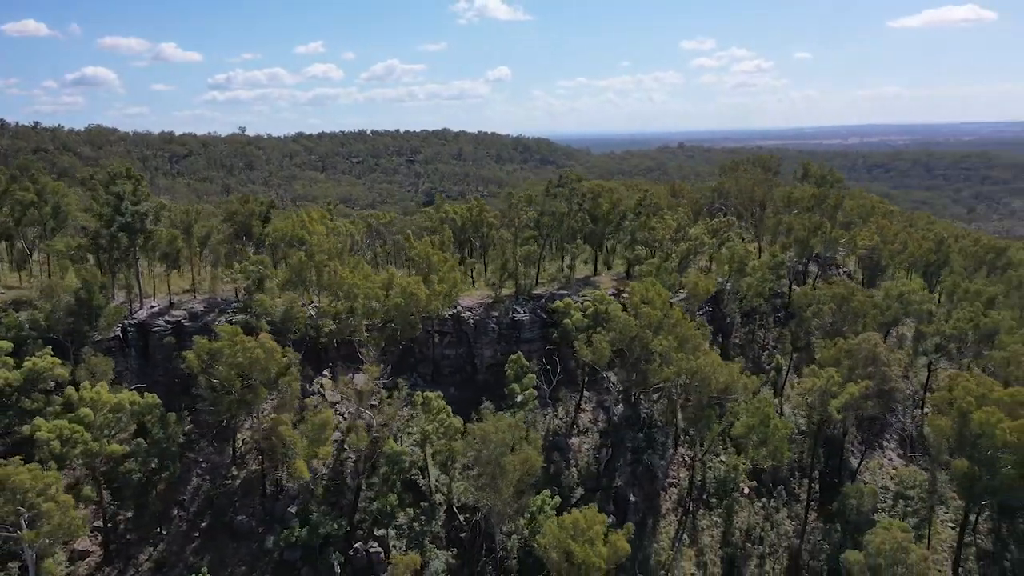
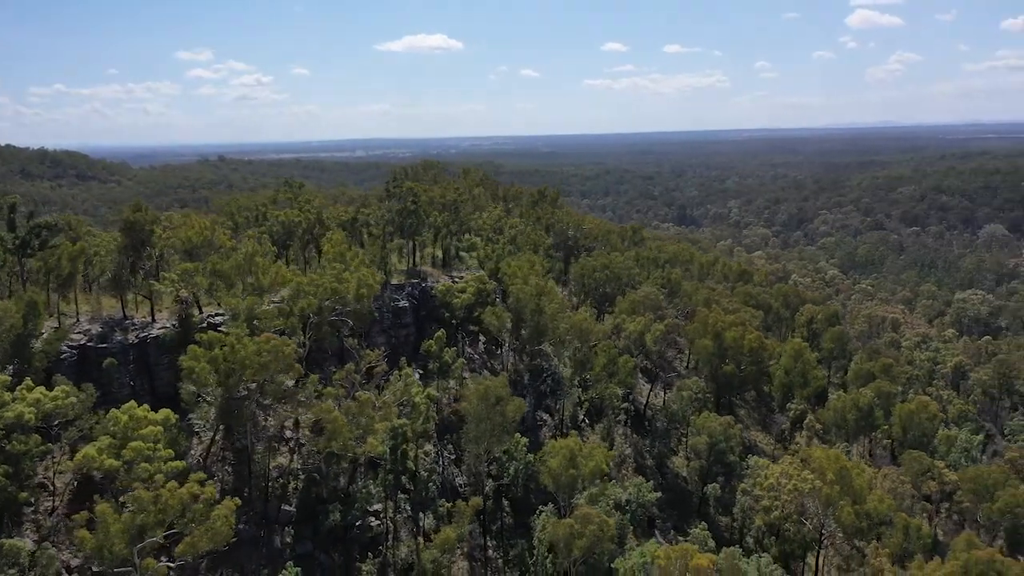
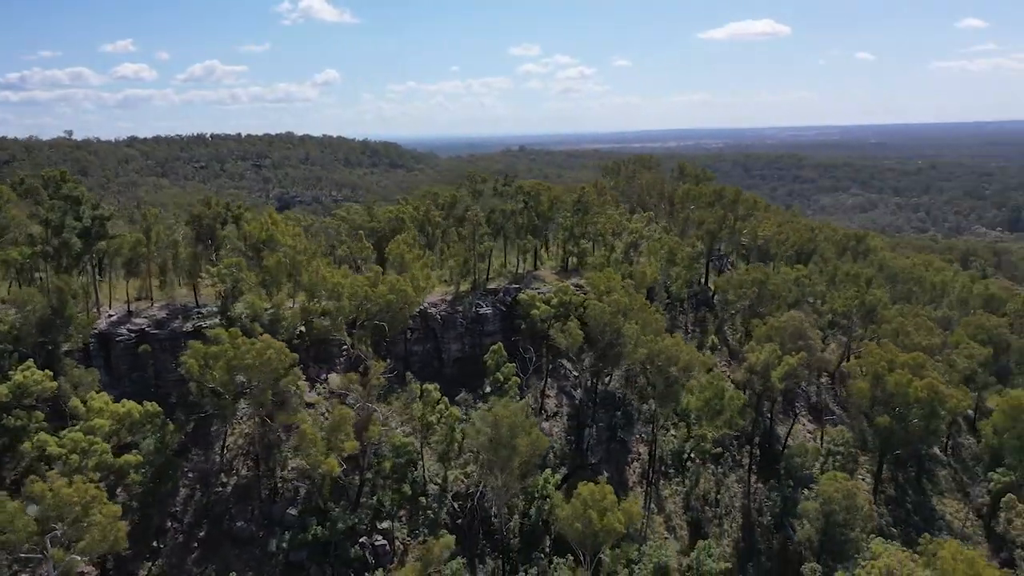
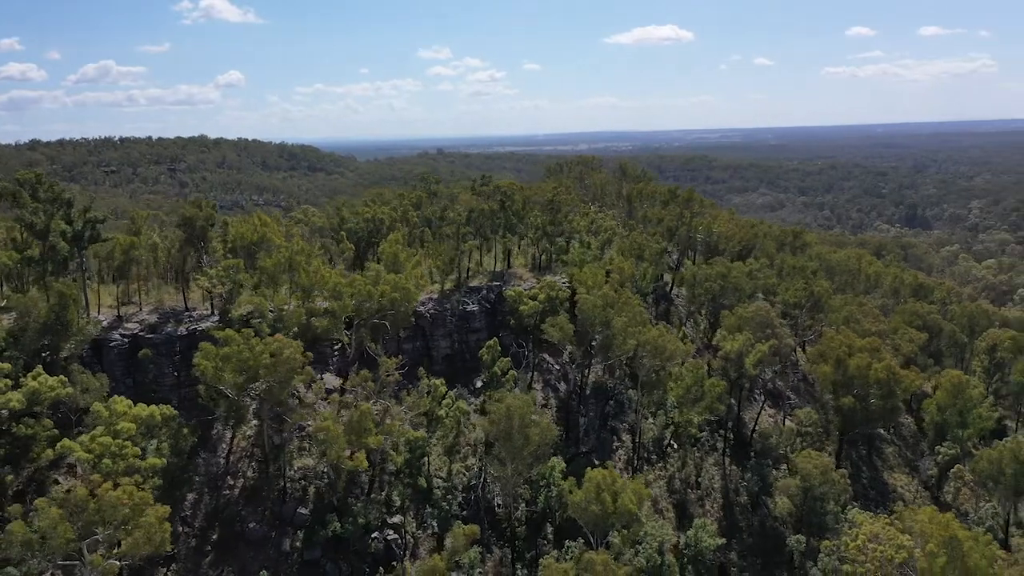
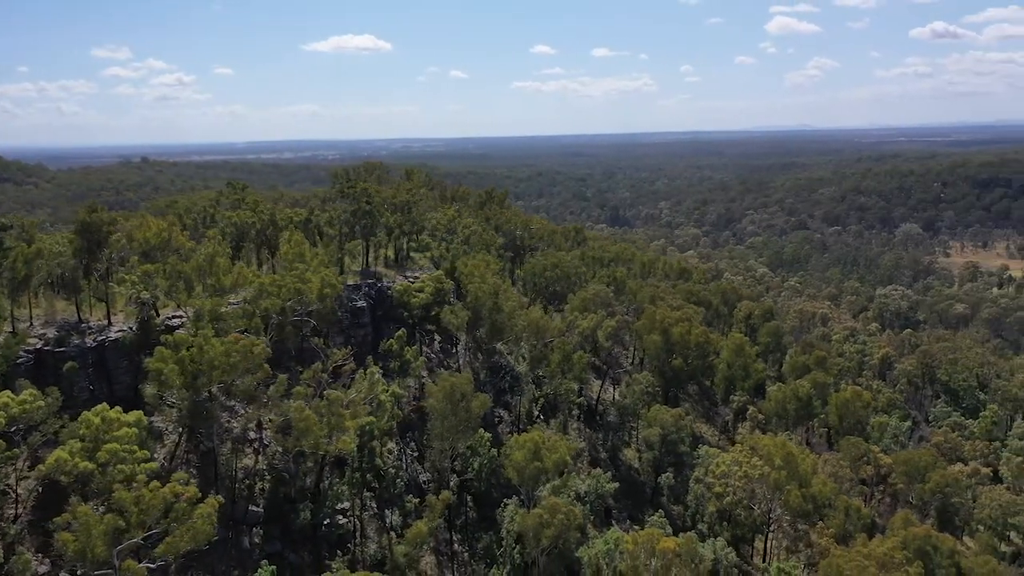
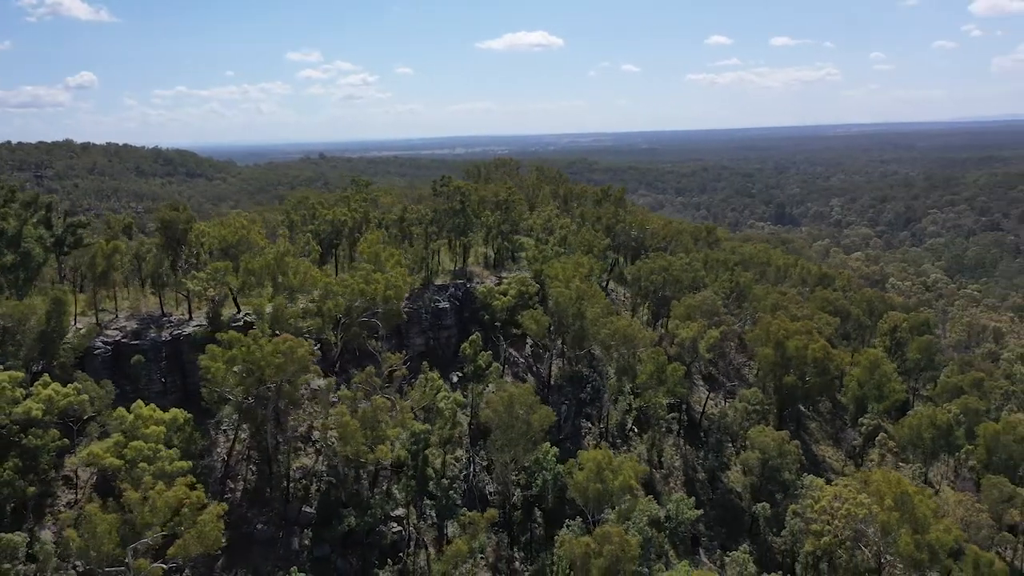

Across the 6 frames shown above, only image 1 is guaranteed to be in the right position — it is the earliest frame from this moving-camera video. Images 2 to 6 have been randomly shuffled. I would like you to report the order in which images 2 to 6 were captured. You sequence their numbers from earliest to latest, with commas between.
3, 4, 6, 2, 5
